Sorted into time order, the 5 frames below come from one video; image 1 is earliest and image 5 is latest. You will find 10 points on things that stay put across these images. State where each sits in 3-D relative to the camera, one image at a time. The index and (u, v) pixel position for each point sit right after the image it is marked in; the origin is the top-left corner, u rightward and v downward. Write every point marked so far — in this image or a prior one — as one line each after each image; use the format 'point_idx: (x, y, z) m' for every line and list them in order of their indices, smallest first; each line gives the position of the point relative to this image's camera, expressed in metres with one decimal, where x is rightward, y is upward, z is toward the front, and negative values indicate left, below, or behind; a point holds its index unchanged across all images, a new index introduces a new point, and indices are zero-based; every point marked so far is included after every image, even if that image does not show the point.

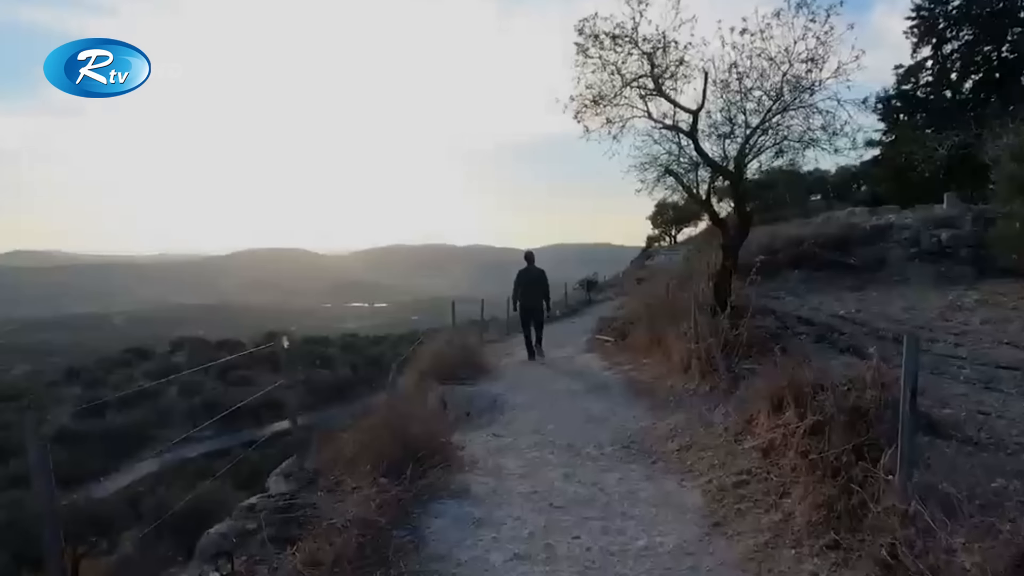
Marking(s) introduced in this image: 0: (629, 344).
0: (+2.2, -1.0, +14.5) m
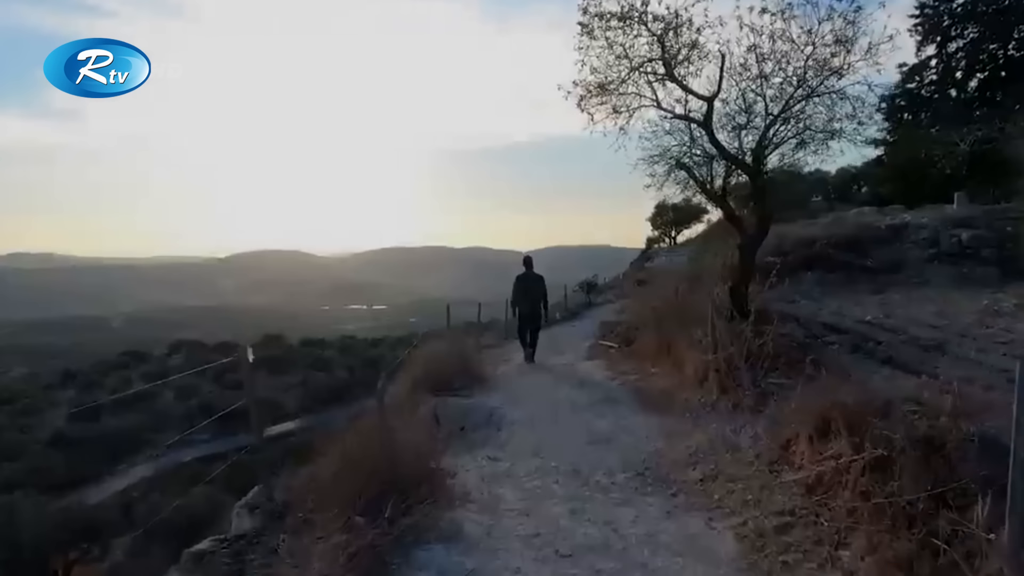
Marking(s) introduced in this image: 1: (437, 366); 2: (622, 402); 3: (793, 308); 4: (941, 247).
0: (+2.2, -1.1, +13.6) m
1: (-1.3, -1.3, +12.7) m
2: (+1.5, -1.5, +10.5) m
3: (+5.3, -0.4, +14.6) m
4: (+10.6, +1.0, +19.2) m
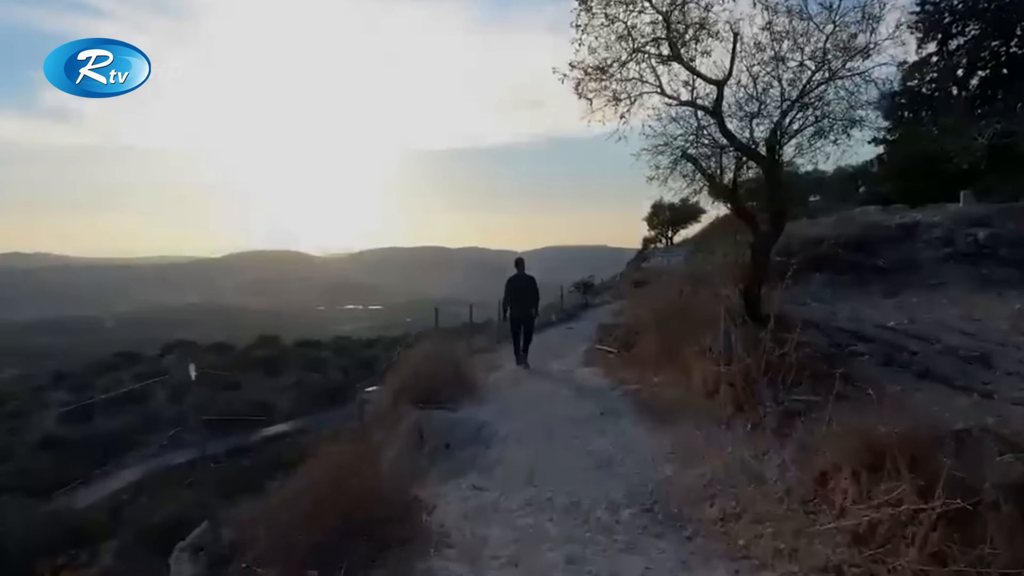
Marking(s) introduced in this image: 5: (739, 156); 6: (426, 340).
0: (+2.0, -1.1, +12.7) m
1: (-1.4, -1.3, +11.8) m
2: (+1.4, -1.5, +9.6) m
3: (+5.1, -0.4, +13.7) m
4: (+10.4, +1.0, +18.4) m
5: (+3.4, +2.0, +11.6) m
6: (-2.0, -1.2, +18.5) m
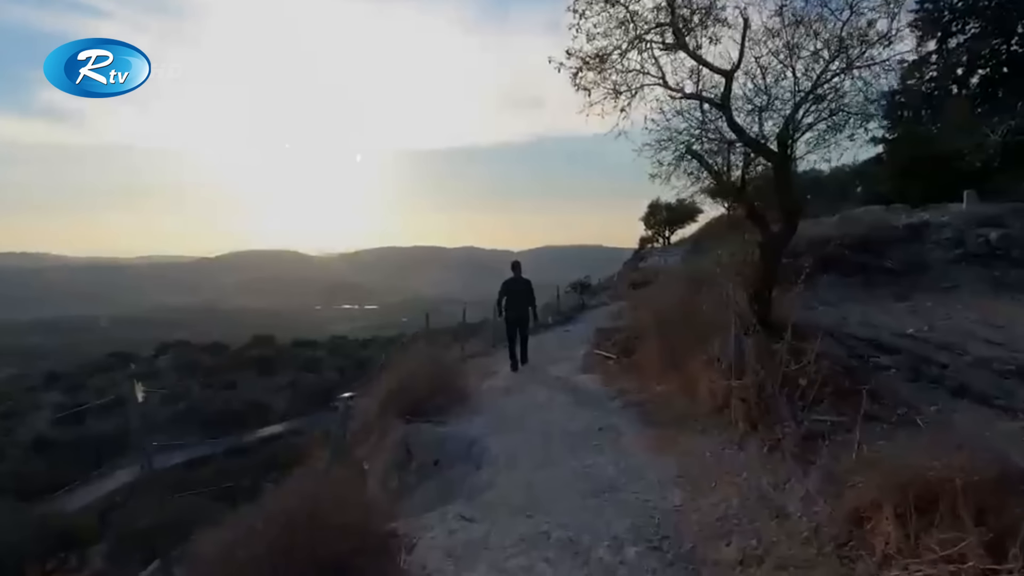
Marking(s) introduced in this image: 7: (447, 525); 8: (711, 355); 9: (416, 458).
0: (+1.9, -1.2, +12.1) m
1: (-1.5, -1.4, +11.2) m
2: (+1.3, -1.6, +8.9) m
3: (+5.0, -0.5, +13.1) m
4: (+10.3, +0.9, +17.8) m
5: (+3.3, +1.9, +11.0) m
6: (-2.2, -1.3, +17.9) m
7: (-0.5, -1.9, +6.3) m
8: (+2.4, -0.8, +9.4) m
9: (-1.1, -1.8, +8.6) m
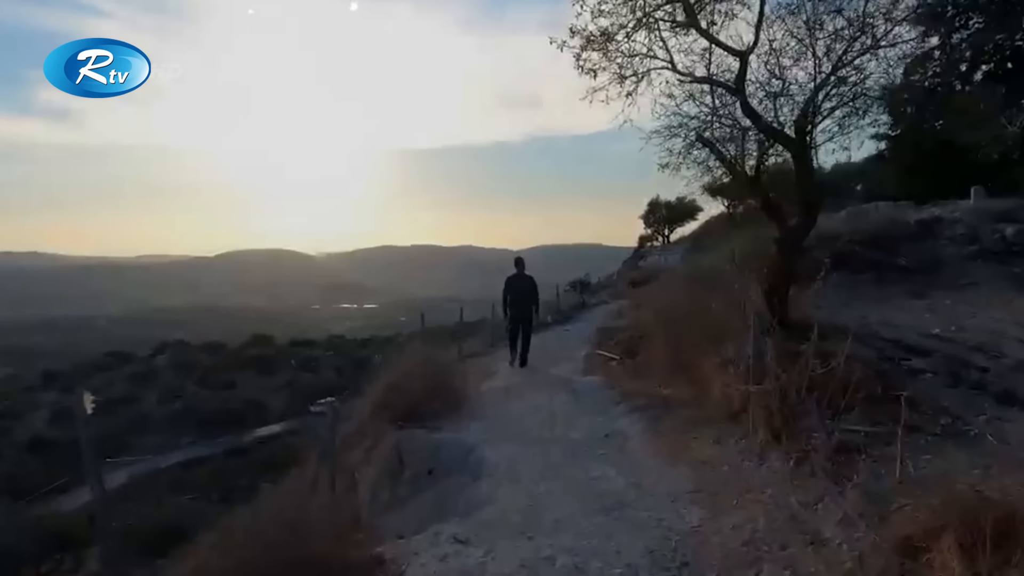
0: (+1.9, -1.1, +11.5) m
1: (-1.5, -1.3, +10.6) m
2: (+1.3, -1.5, +8.4) m
3: (+5.0, -0.4, +12.5) m
4: (+10.3, +1.0, +17.2) m
5: (+3.3, +1.9, +10.5) m
6: (-2.2, -1.3, +17.3) m
7: (-0.5, -1.8, +5.7) m
8: (+2.4, -0.8, +8.9) m
9: (-1.1, -1.8, +8.0) m
